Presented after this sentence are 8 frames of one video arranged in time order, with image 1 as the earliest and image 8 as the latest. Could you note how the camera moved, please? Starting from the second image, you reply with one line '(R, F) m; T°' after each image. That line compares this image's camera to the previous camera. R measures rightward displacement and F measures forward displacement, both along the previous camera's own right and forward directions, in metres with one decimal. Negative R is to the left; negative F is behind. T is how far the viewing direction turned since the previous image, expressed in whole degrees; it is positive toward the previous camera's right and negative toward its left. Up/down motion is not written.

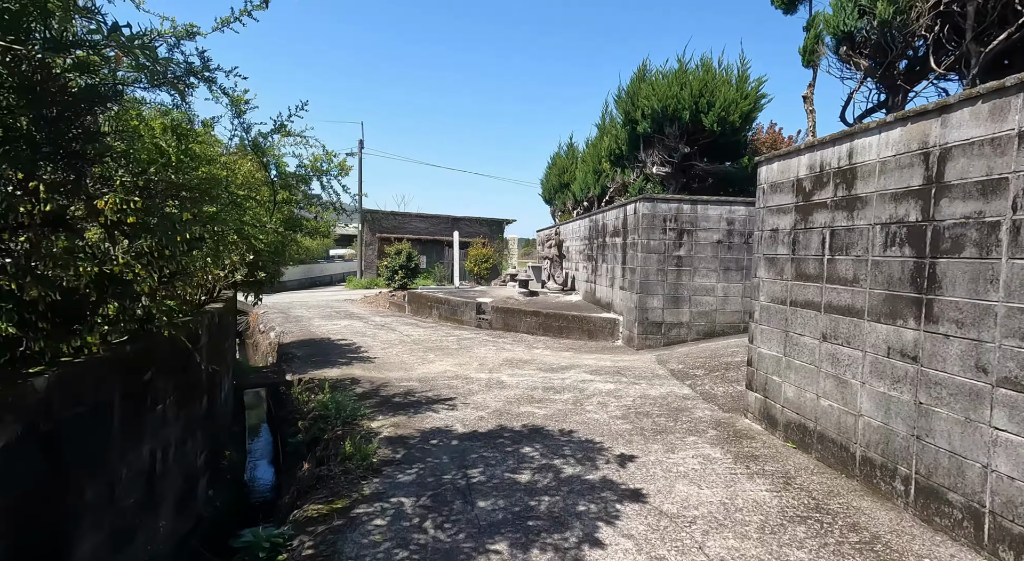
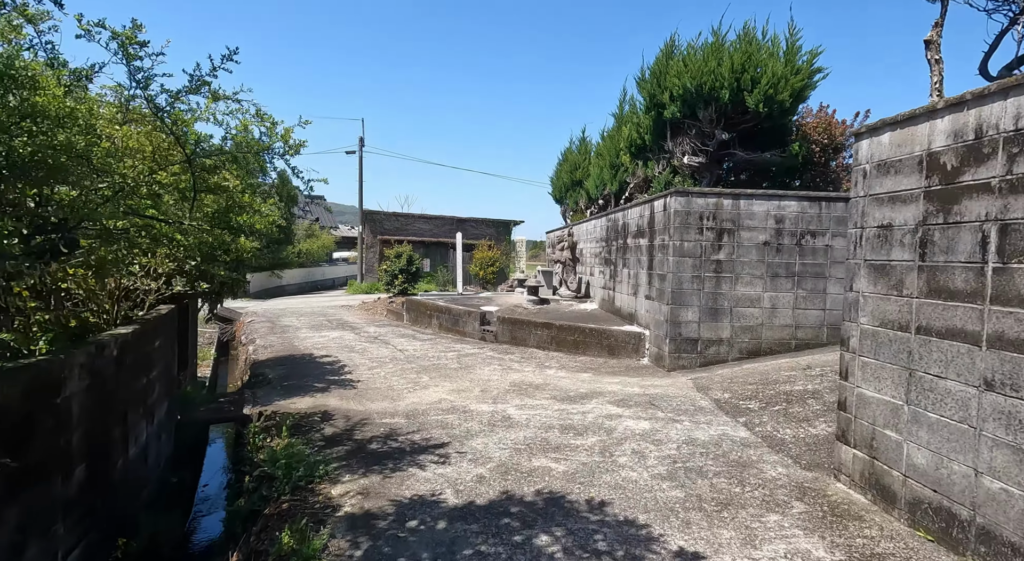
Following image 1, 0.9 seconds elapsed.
(0.0, +1.1) m; -1°
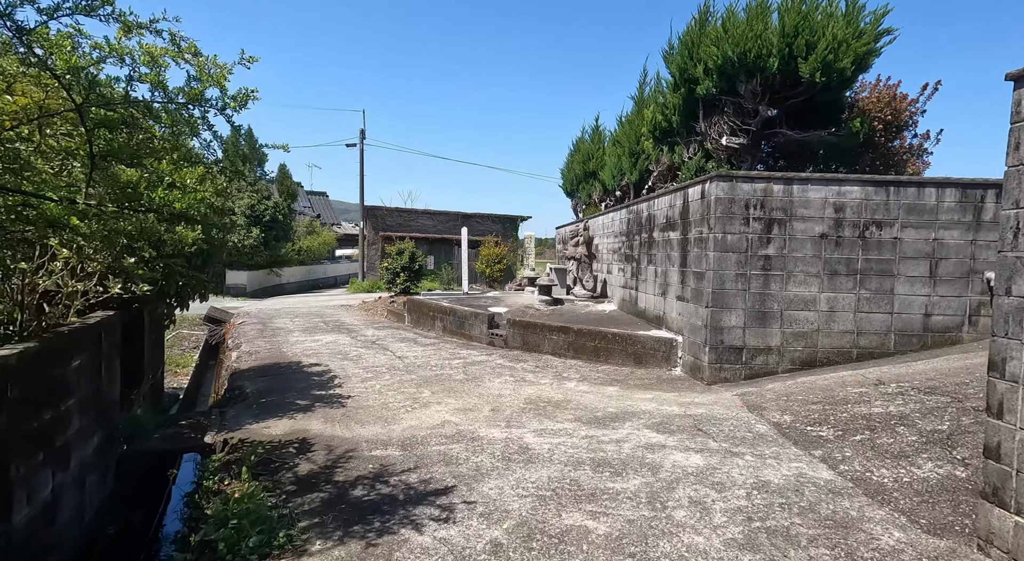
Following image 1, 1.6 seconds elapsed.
(-0.1, +0.8) m; -1°
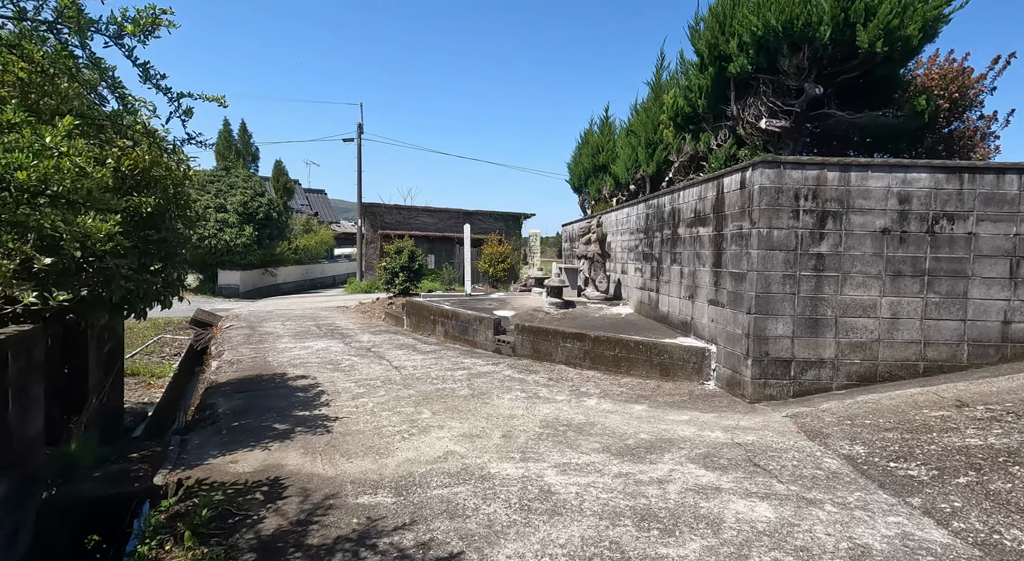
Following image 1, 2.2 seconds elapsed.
(-0.1, +0.7) m; 0°
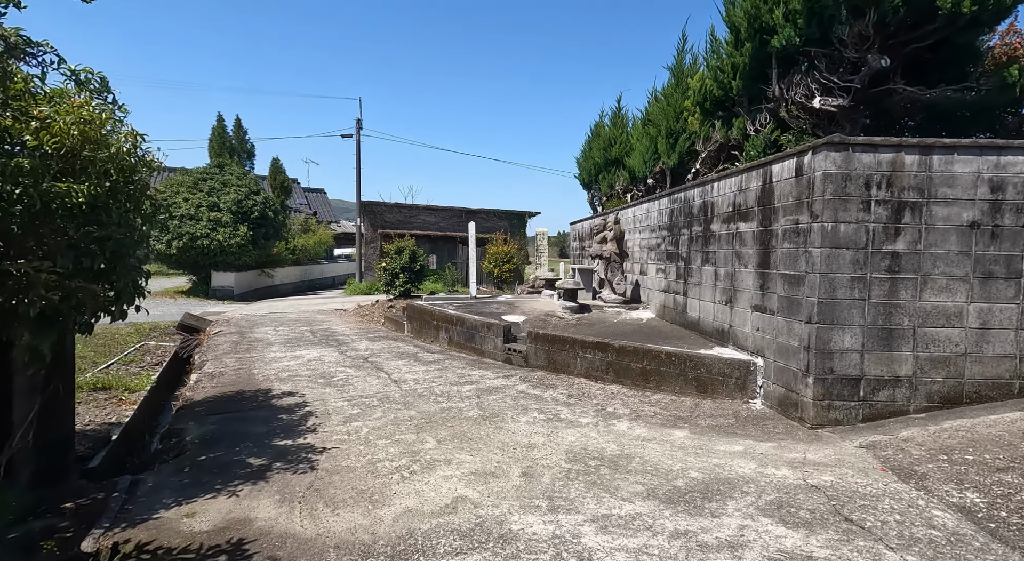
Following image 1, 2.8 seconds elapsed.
(-0.1, +0.7) m; 0°
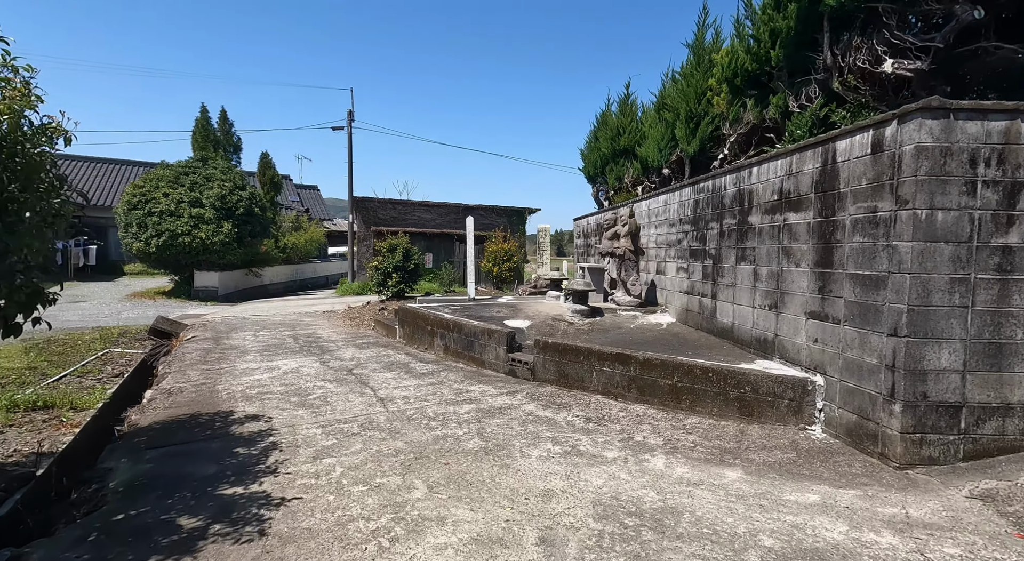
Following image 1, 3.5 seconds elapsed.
(-0.1, +0.8) m; 0°
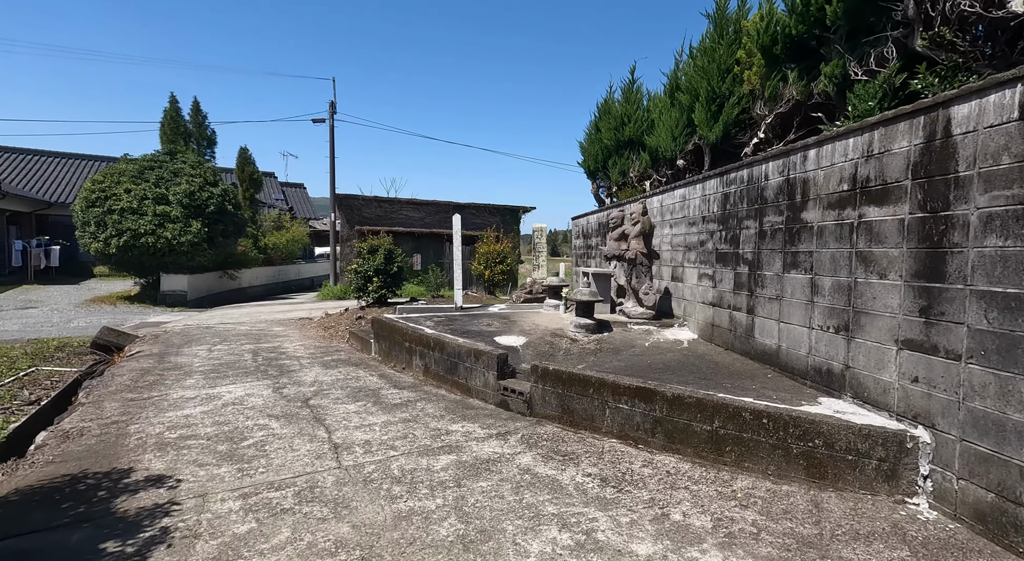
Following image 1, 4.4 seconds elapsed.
(0.0, +1.1) m; +1°
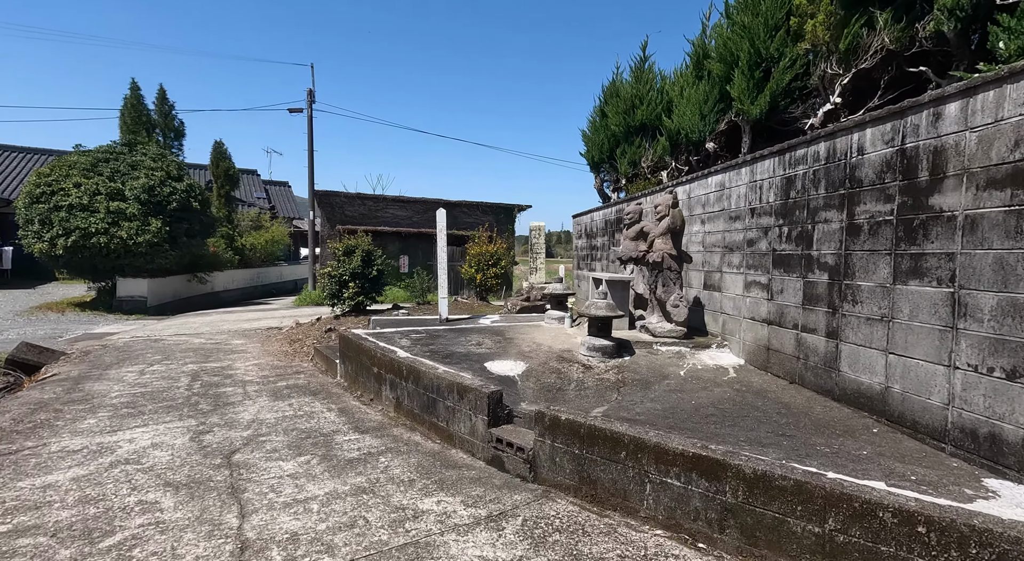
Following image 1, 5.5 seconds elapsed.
(0.0, +1.3) m; +1°
